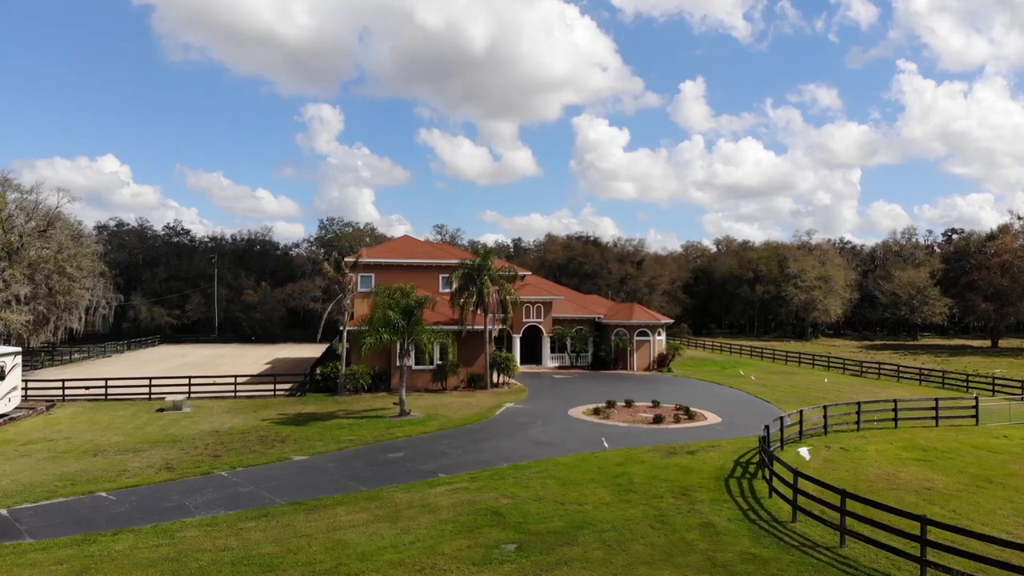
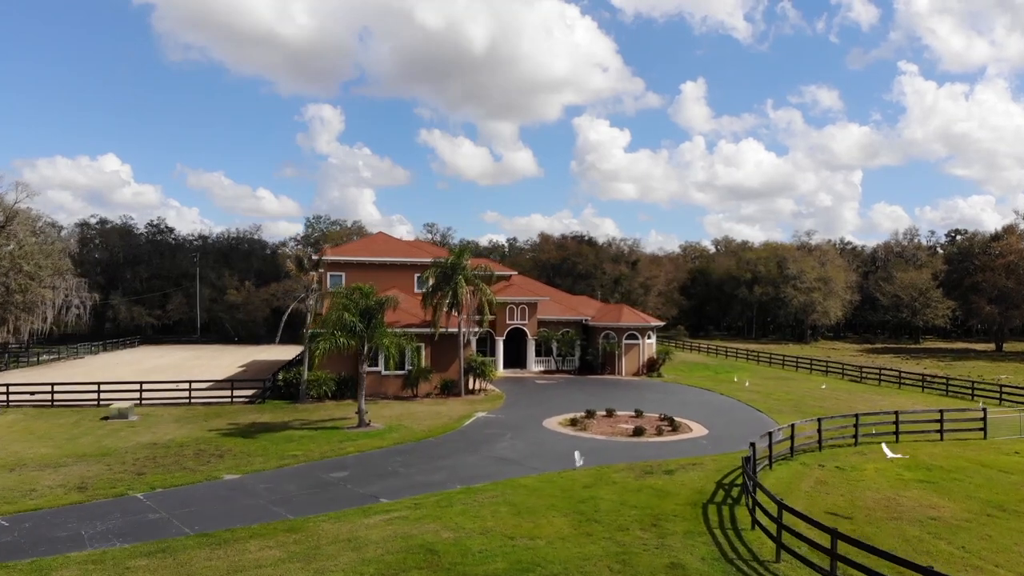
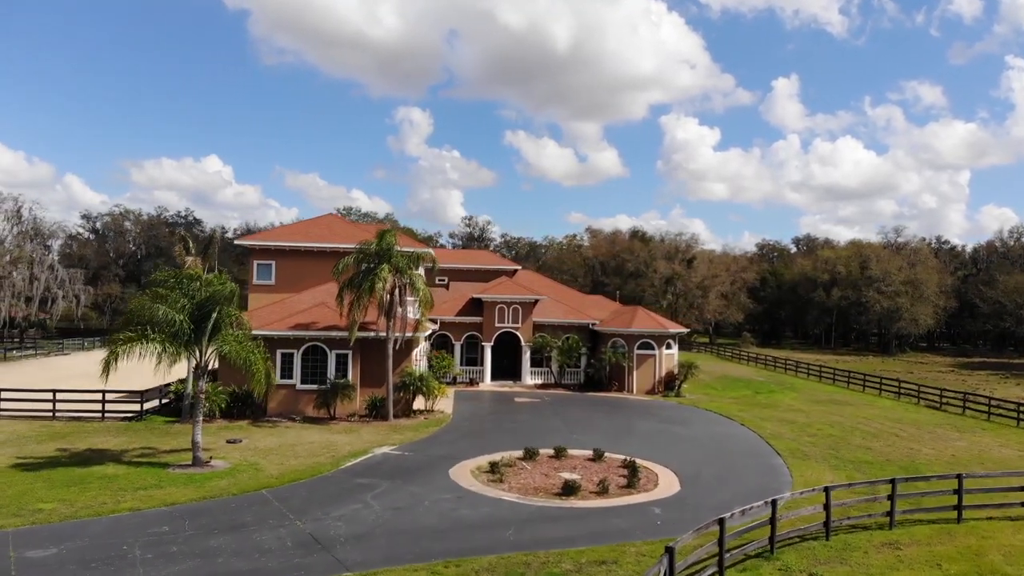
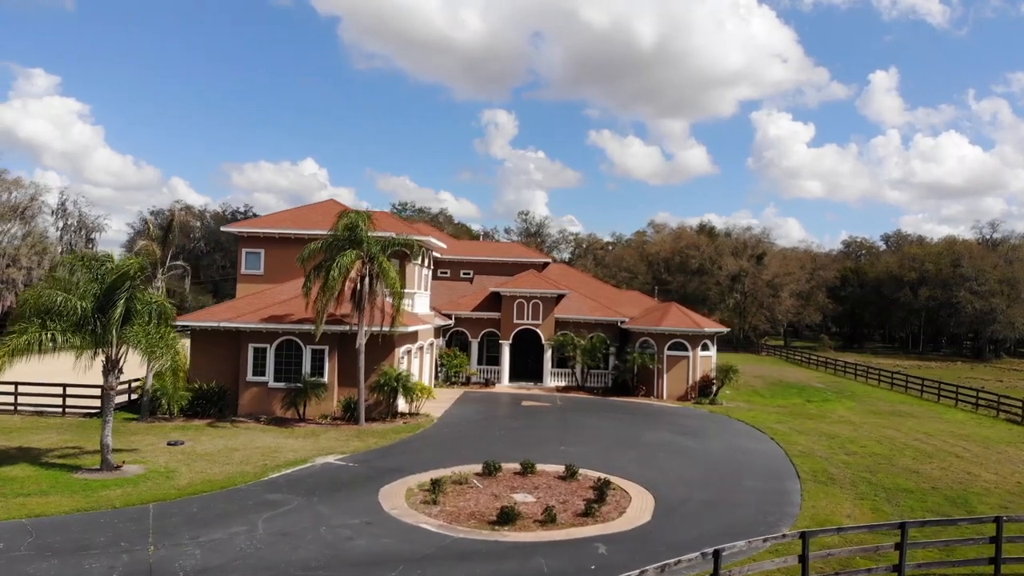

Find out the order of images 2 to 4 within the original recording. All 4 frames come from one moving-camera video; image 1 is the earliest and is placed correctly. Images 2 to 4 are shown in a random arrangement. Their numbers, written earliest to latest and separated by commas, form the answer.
2, 3, 4
